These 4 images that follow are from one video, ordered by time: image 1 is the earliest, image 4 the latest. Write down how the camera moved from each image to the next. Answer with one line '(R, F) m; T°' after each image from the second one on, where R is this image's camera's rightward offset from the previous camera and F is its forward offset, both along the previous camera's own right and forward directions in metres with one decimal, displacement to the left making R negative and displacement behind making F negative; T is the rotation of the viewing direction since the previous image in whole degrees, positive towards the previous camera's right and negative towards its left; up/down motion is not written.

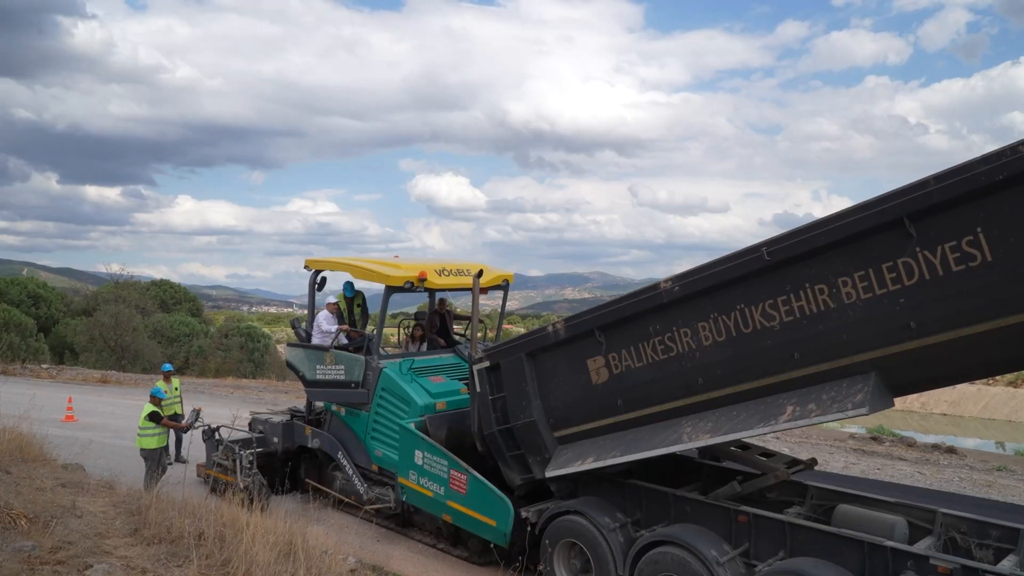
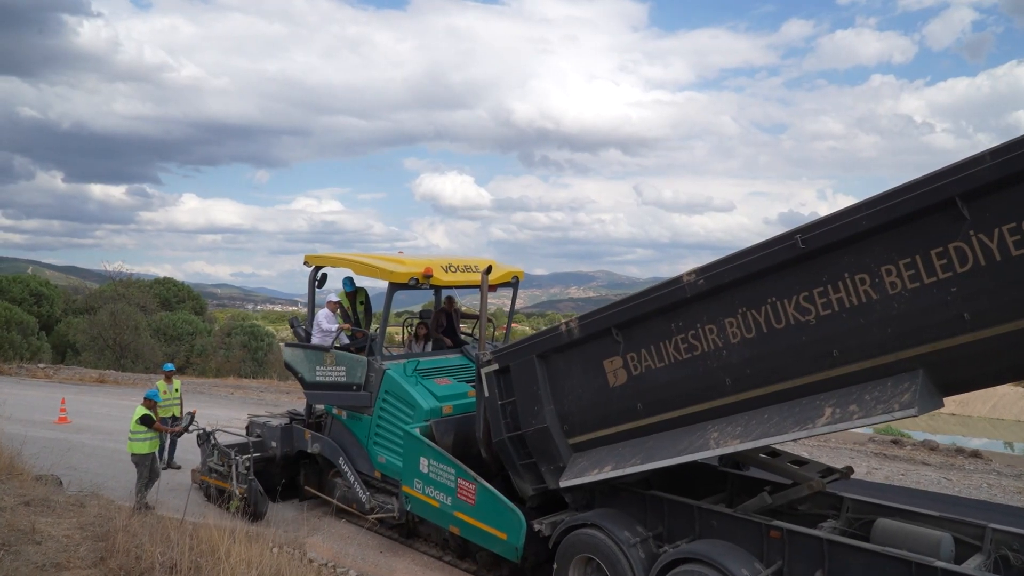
(-0.1, +0.4) m; 0°
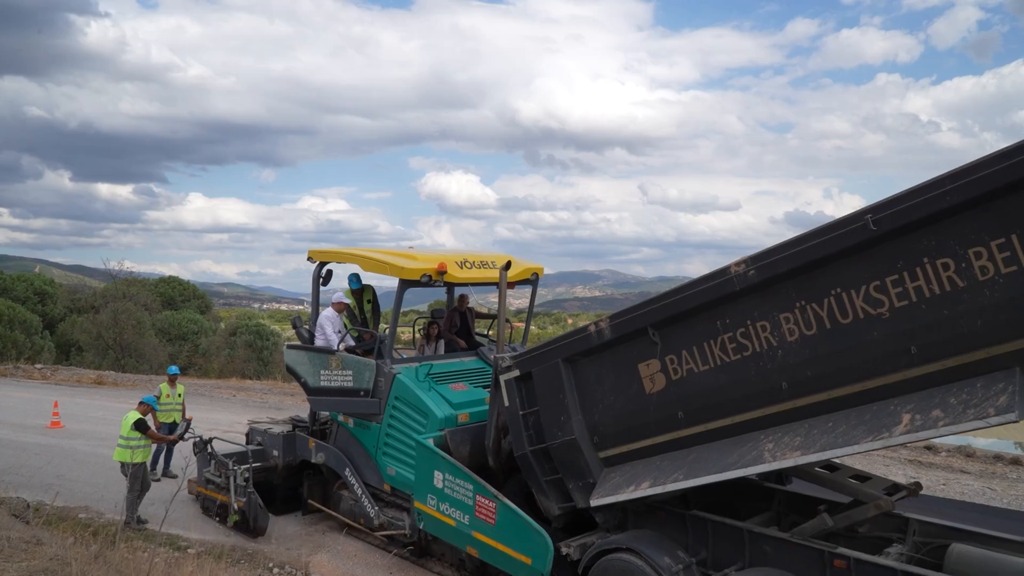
(-0.1, +0.6) m; 0°
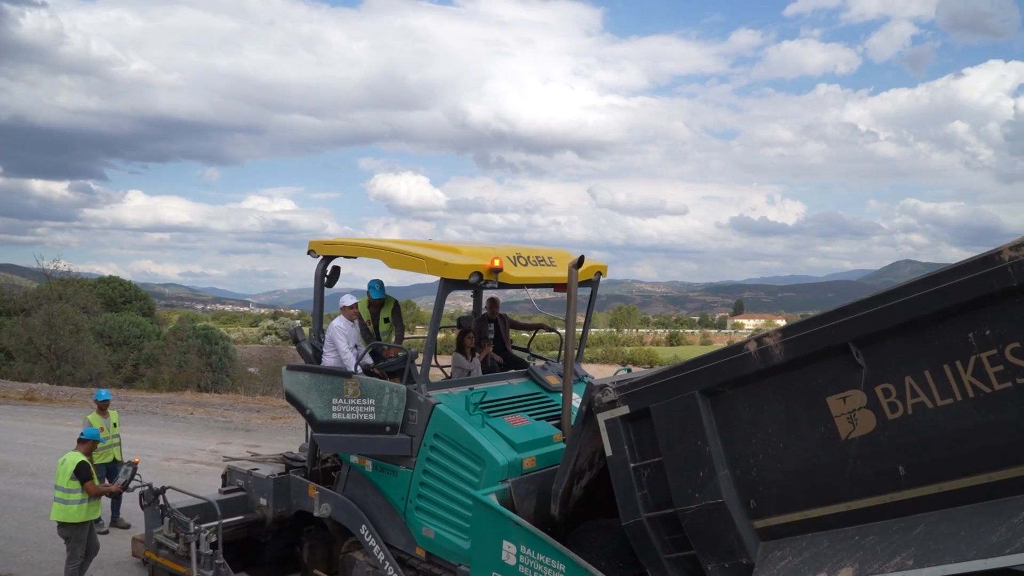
(-0.8, +1.5) m; +4°
